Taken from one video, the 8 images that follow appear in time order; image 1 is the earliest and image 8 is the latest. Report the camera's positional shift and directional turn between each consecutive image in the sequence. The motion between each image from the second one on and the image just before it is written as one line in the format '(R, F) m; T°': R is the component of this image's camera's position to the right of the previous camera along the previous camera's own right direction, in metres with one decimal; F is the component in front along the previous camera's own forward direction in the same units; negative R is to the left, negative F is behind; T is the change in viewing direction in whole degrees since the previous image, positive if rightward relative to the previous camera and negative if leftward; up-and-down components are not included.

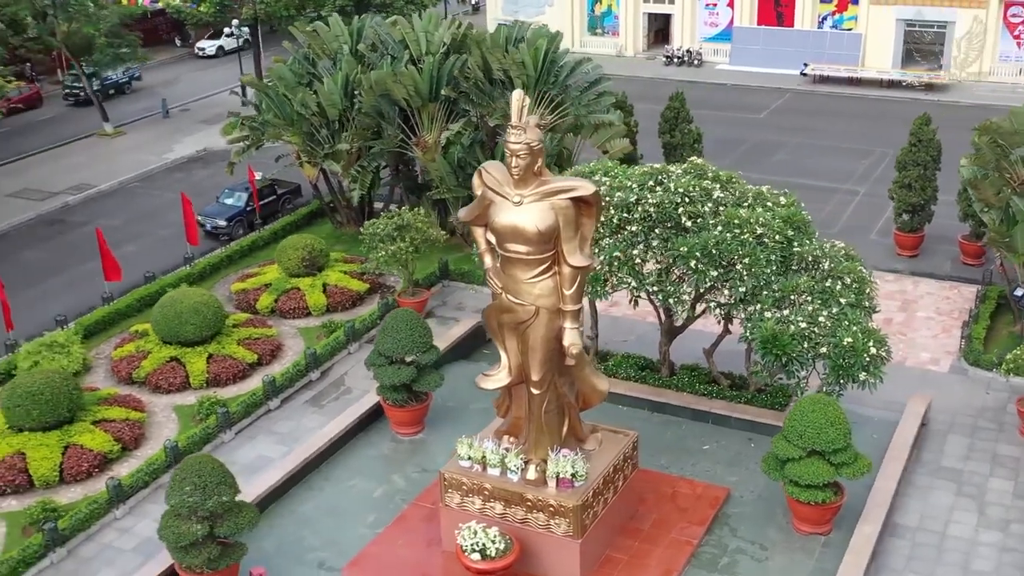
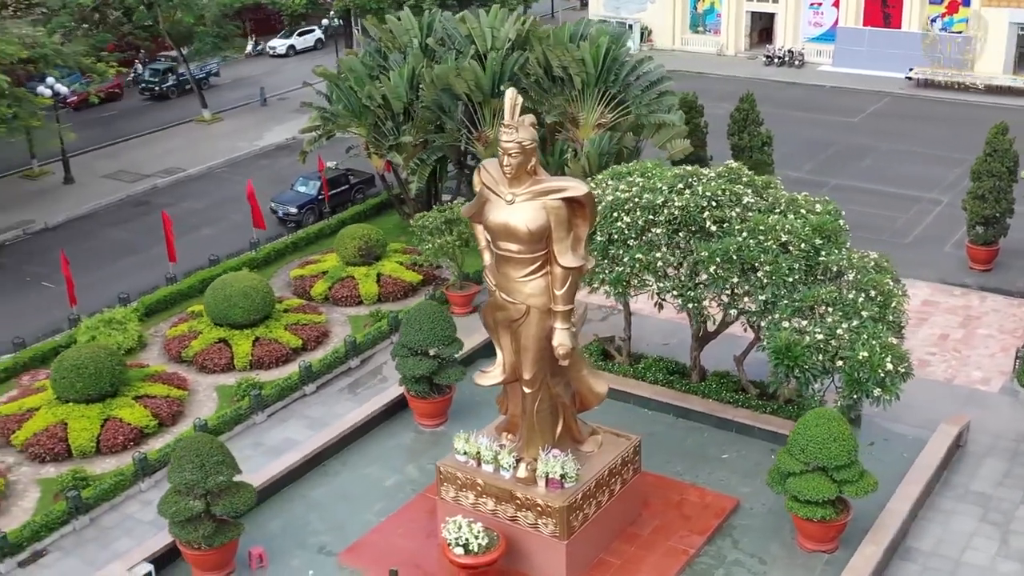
(+1.2, 0.0) m; -6°
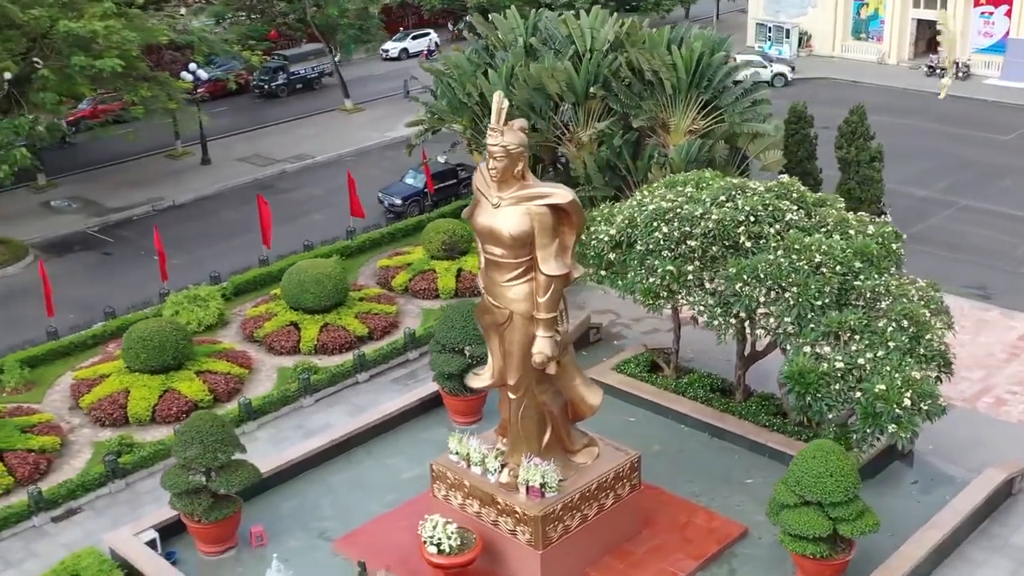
(+1.8, +0.2) m; -10°
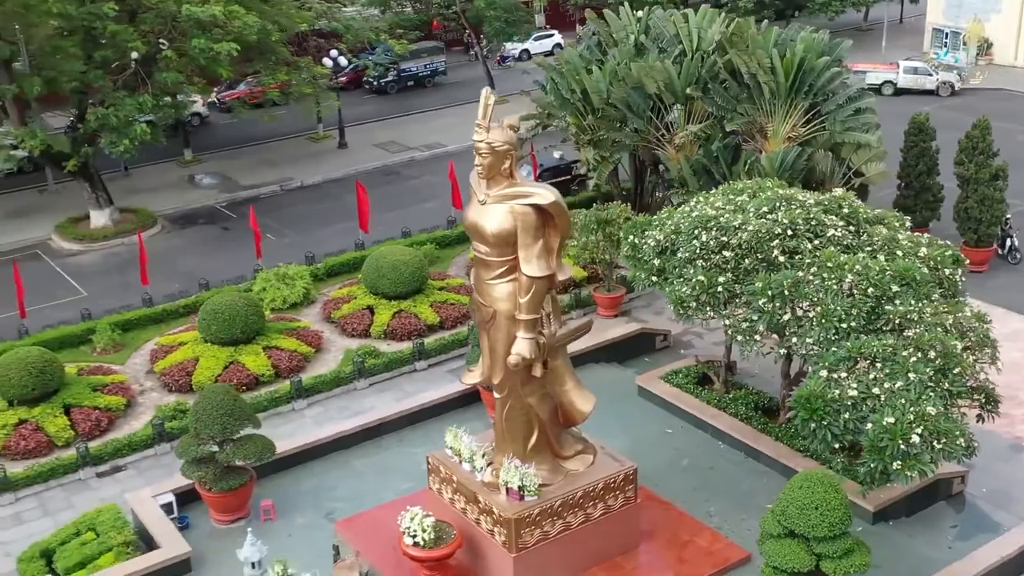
(+1.8, +0.3) m; -10°
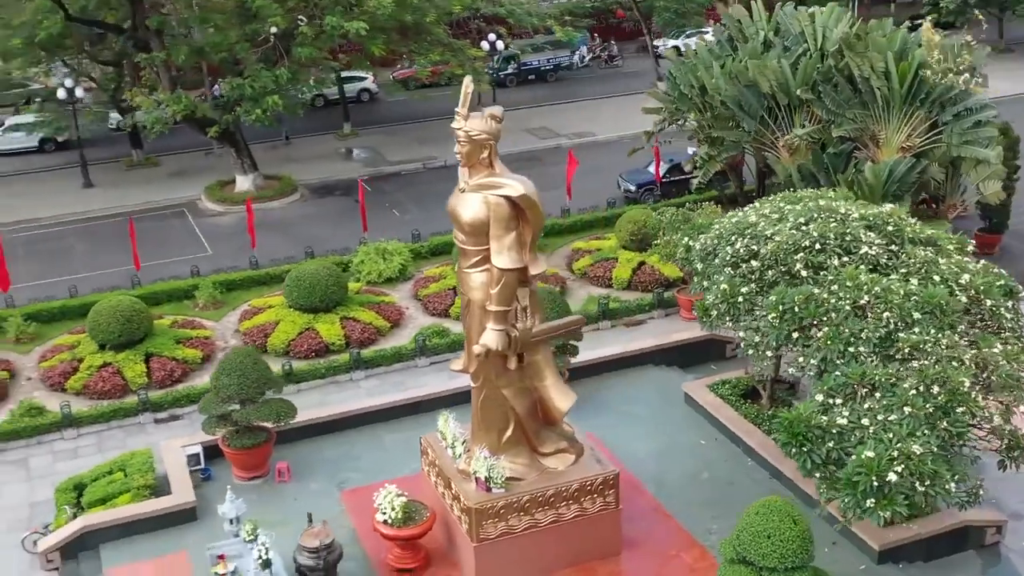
(+2.1, +0.3) m; -12°
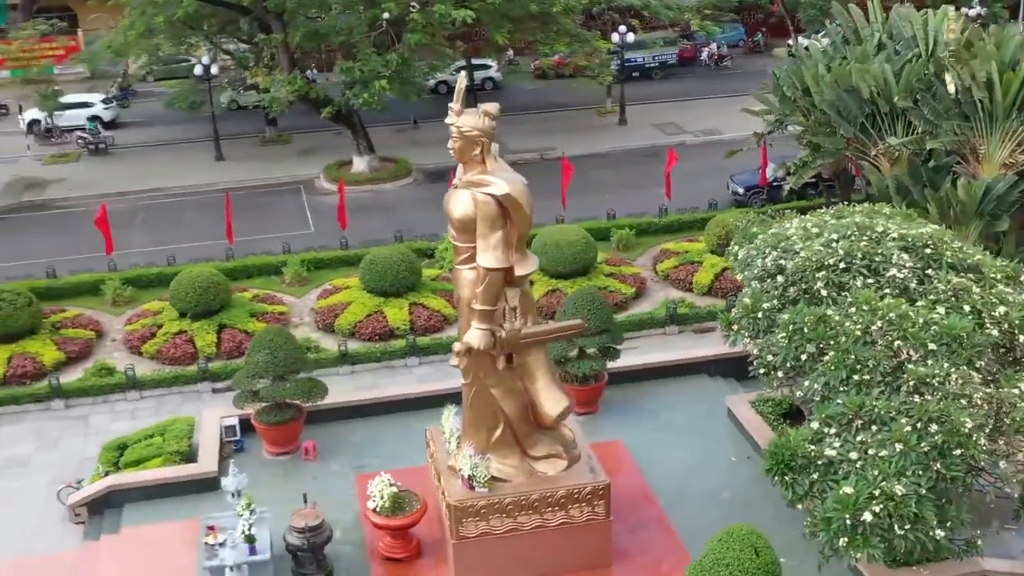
(+1.6, +0.2) m; -9°
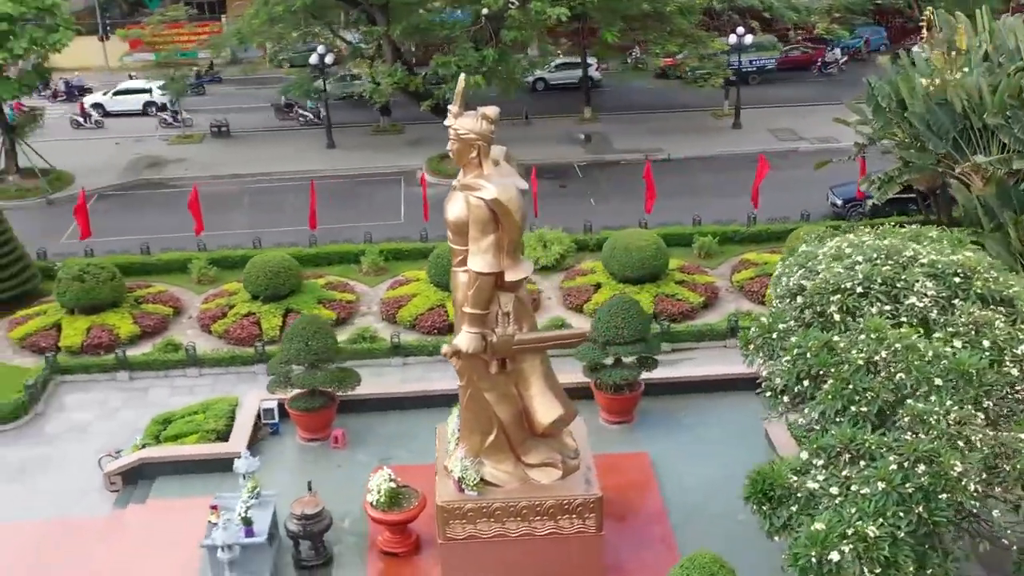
(+1.4, +0.2) m; -8°
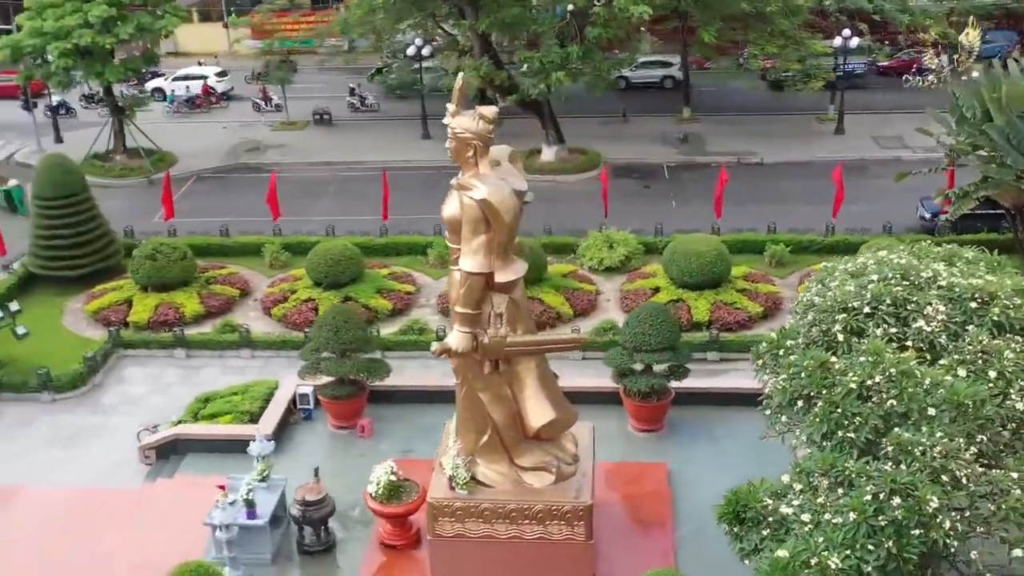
(+1.2, +0.1) m; -7°
